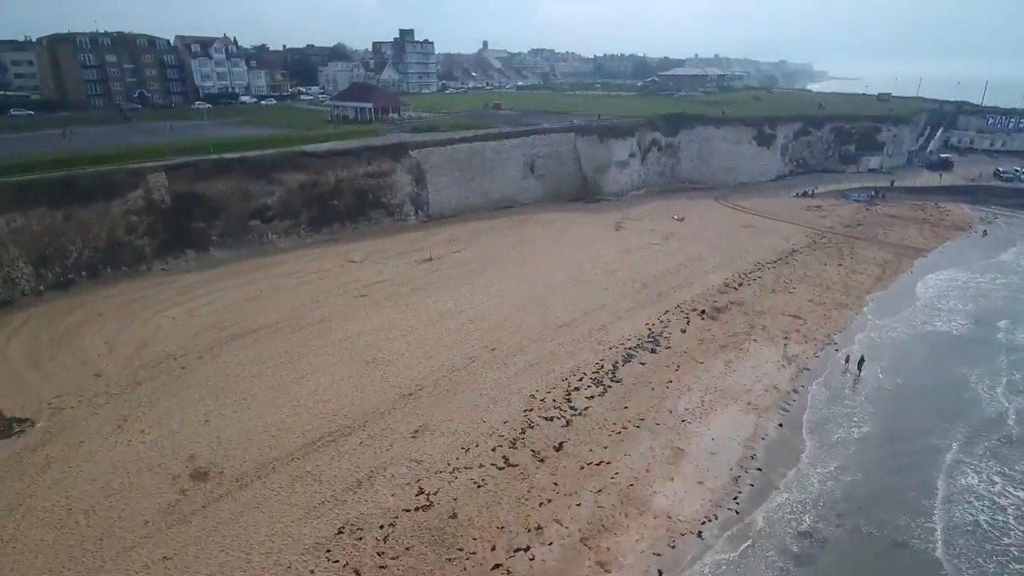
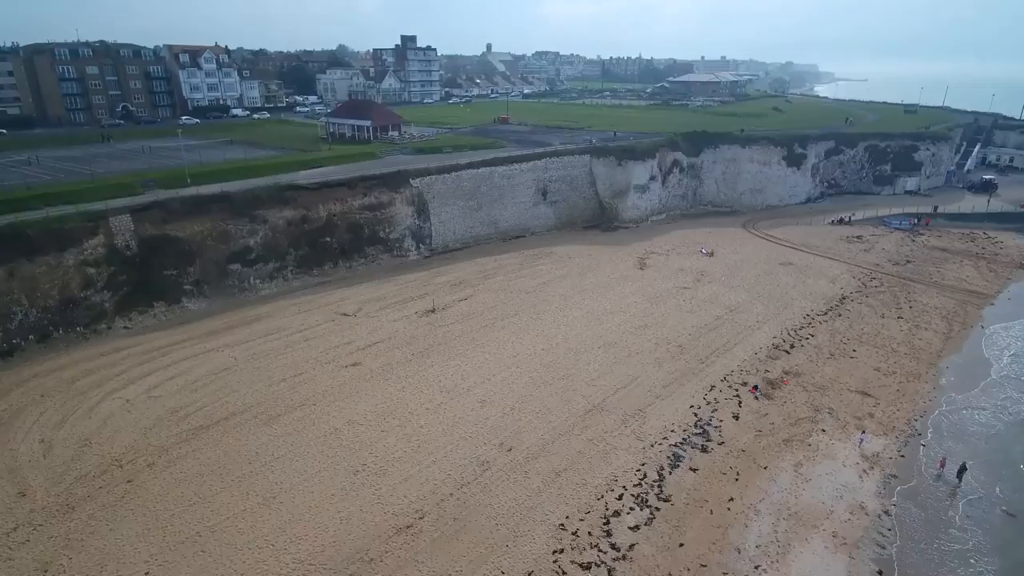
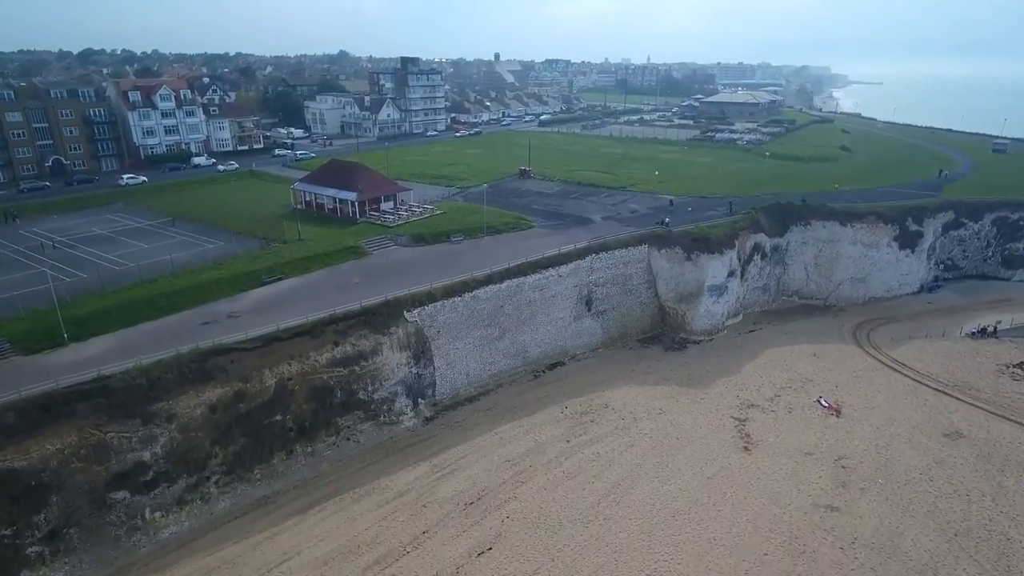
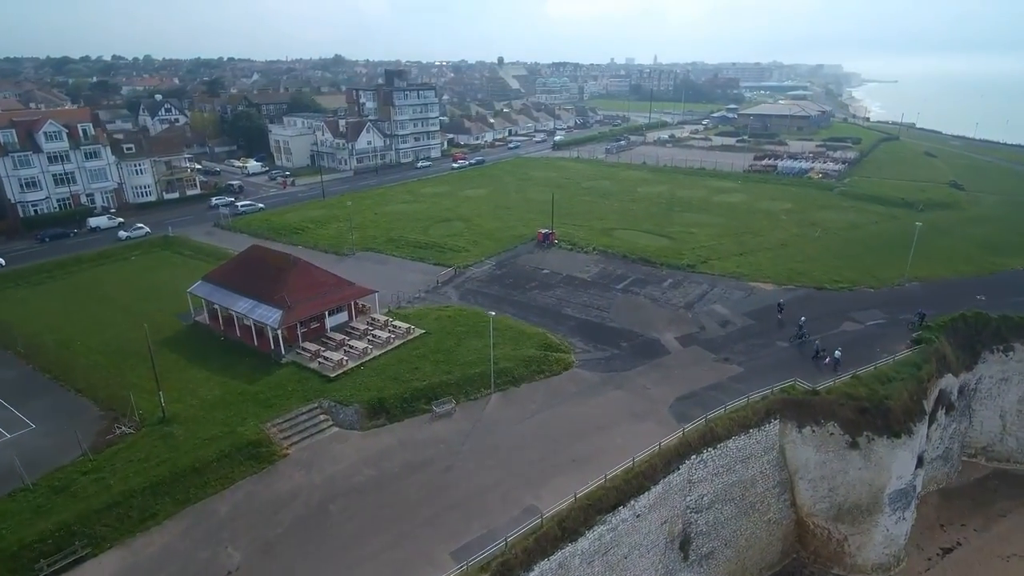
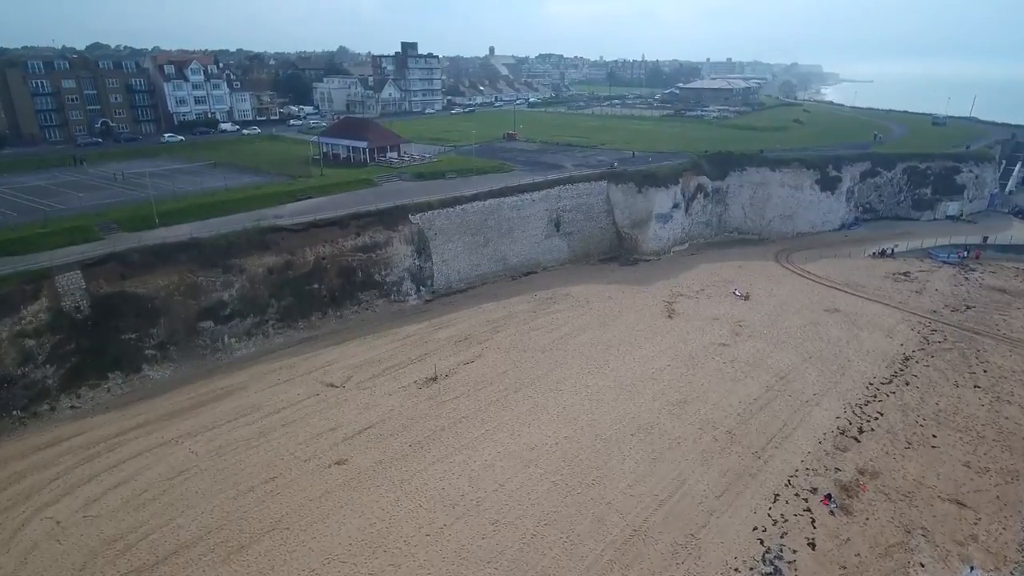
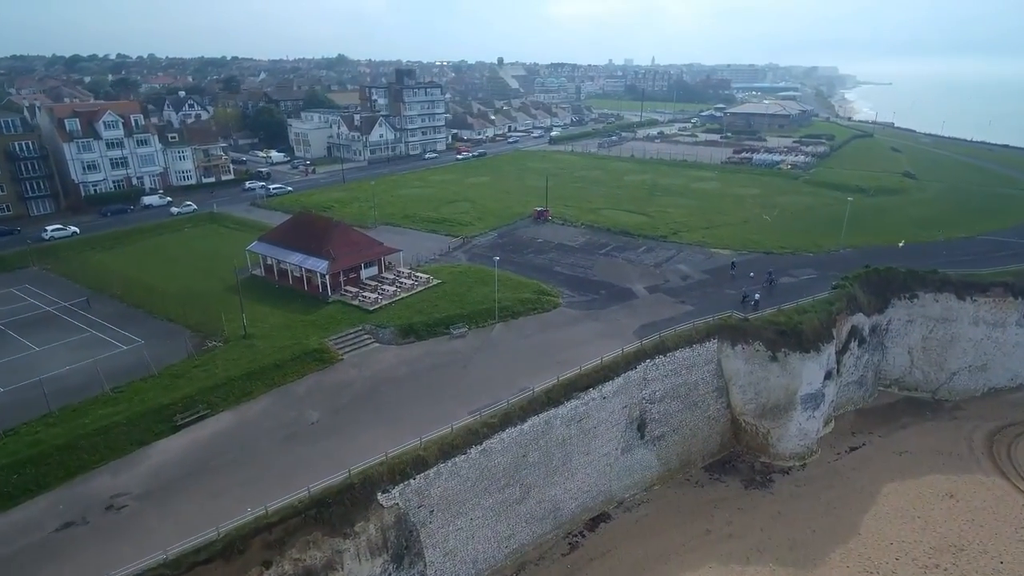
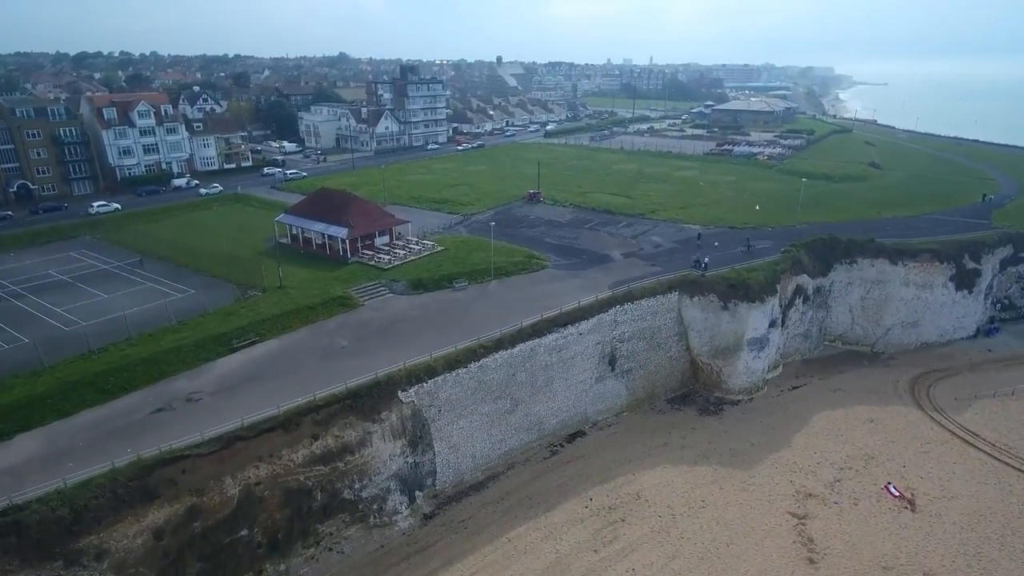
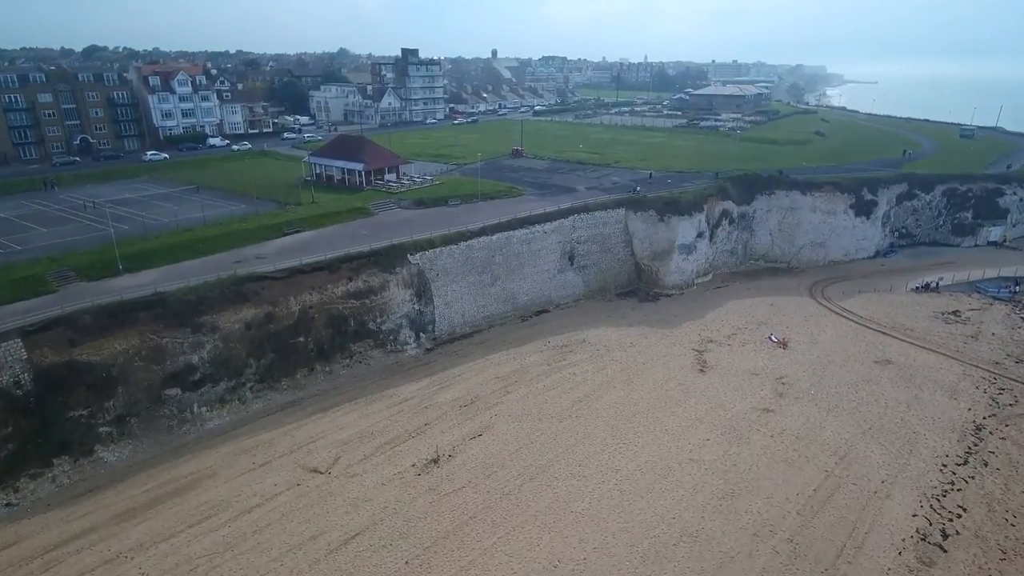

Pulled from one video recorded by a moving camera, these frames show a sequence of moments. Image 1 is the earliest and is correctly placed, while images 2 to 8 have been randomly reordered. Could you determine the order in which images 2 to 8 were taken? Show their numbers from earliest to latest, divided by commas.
2, 5, 8, 3, 7, 6, 4
